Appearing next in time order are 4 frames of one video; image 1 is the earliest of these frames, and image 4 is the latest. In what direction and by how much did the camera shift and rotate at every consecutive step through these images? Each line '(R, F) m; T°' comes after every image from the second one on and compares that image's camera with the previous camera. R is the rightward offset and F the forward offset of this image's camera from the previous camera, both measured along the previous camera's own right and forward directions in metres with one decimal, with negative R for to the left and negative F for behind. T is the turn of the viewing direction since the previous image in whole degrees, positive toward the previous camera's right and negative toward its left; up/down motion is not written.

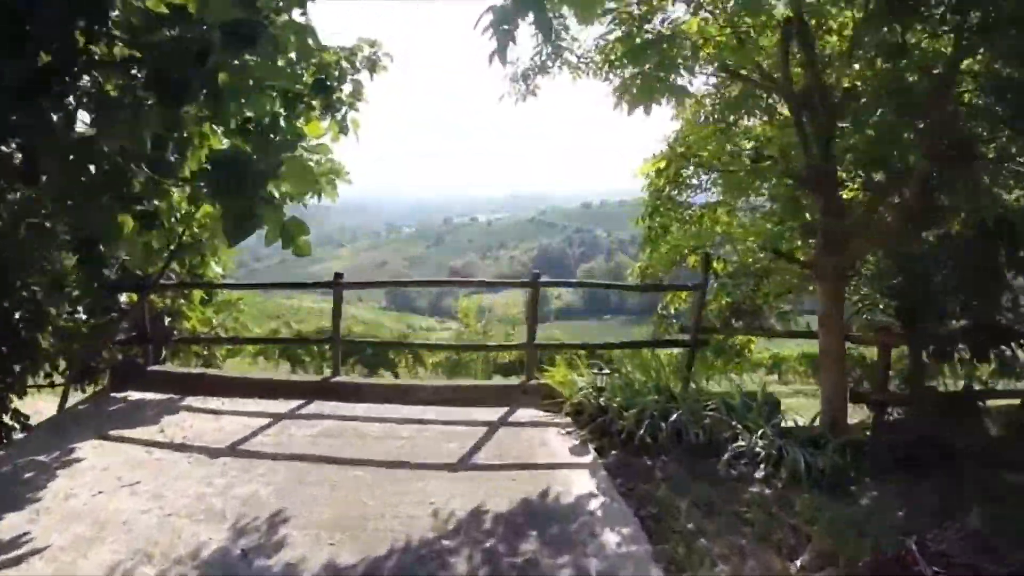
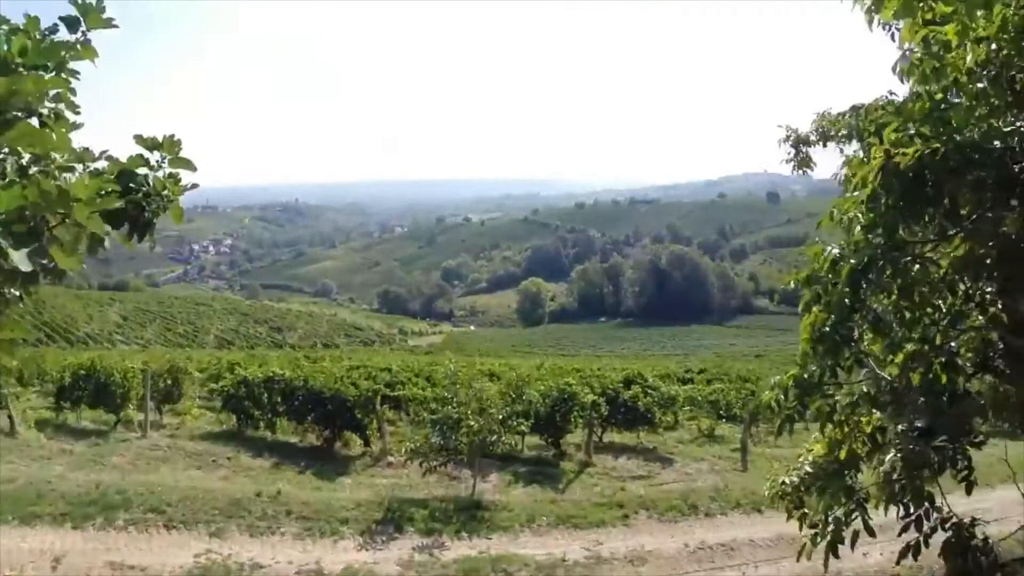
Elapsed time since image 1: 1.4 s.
(-0.2, +4.3) m; +1°
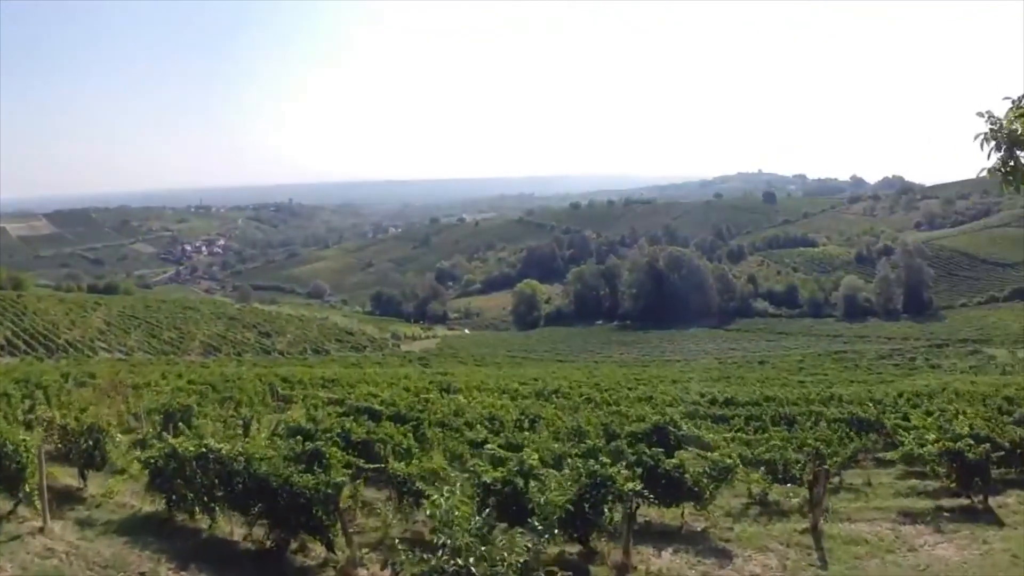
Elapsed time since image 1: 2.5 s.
(-0.3, +3.6) m; 0°
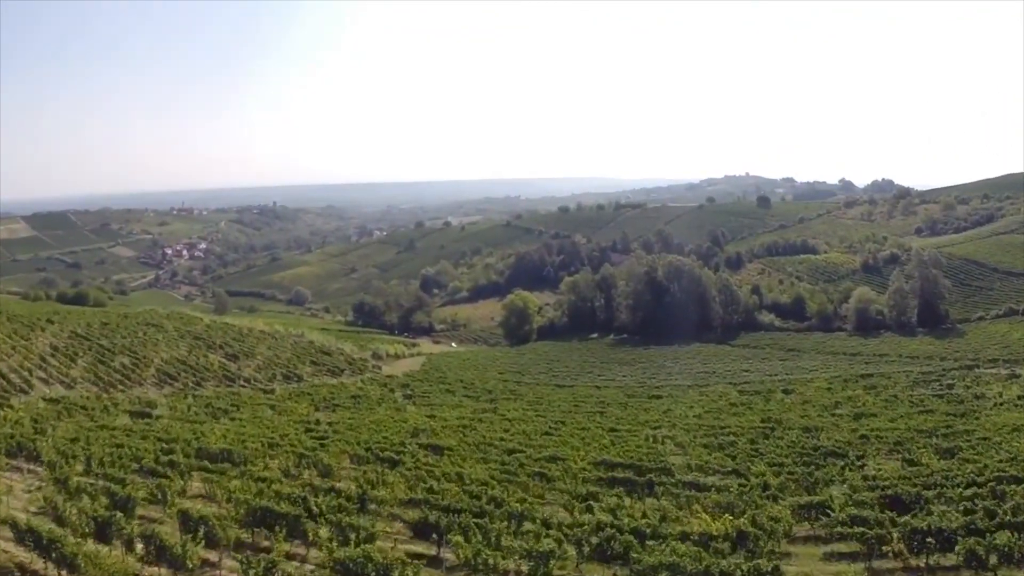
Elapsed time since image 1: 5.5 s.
(-1.3, +12.3) m; +1°
